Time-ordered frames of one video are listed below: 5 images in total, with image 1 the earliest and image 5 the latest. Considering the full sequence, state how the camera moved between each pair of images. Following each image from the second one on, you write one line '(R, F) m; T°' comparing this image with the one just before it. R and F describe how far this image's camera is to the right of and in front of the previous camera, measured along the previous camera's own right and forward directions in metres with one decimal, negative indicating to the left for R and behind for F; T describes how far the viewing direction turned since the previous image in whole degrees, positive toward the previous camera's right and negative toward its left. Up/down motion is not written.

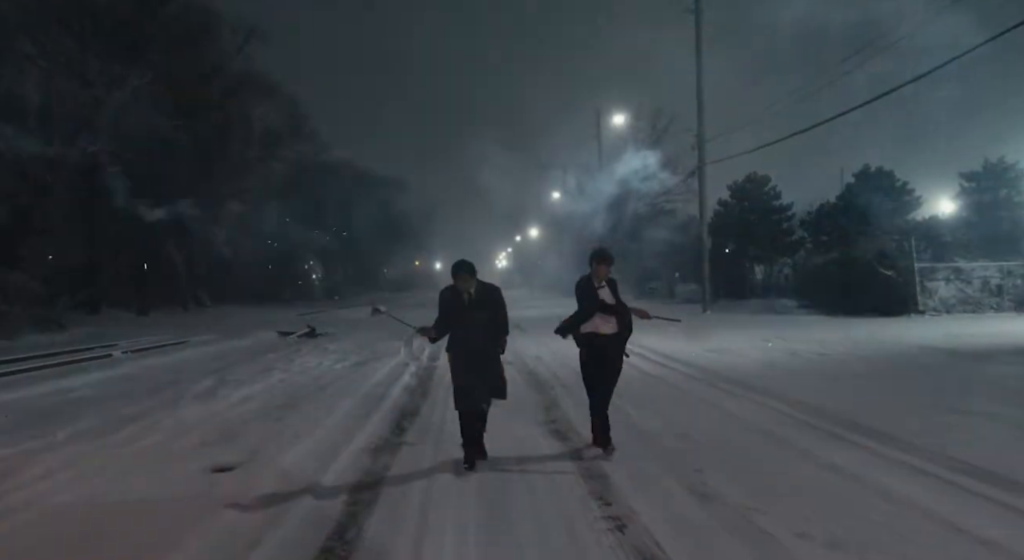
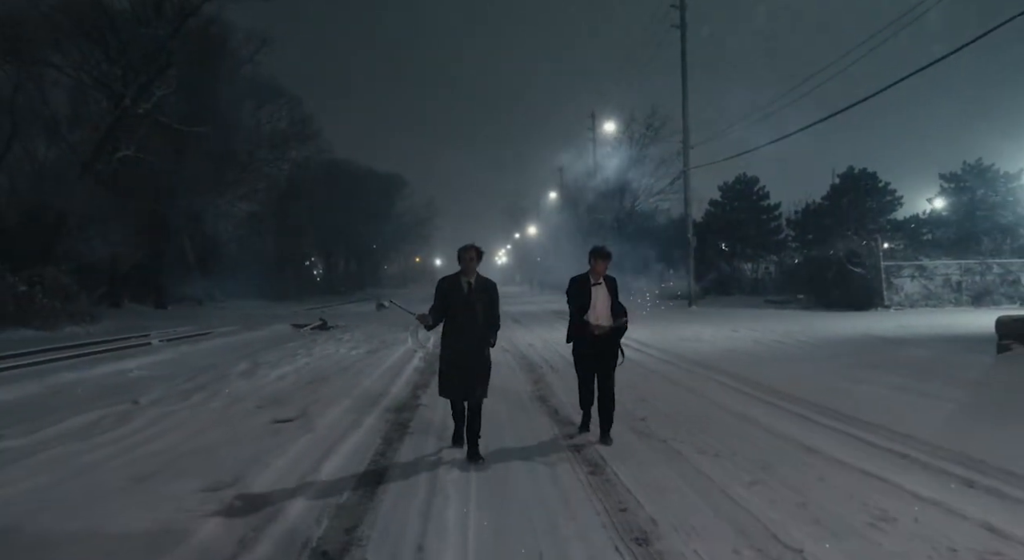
(+0.1, -1.8) m; 0°
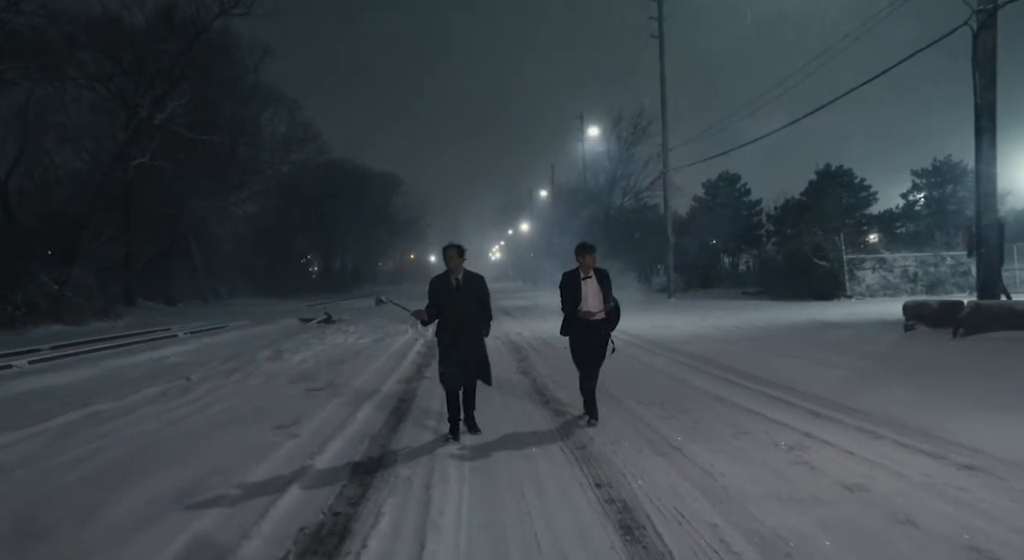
(+0.1, -1.9) m; 0°
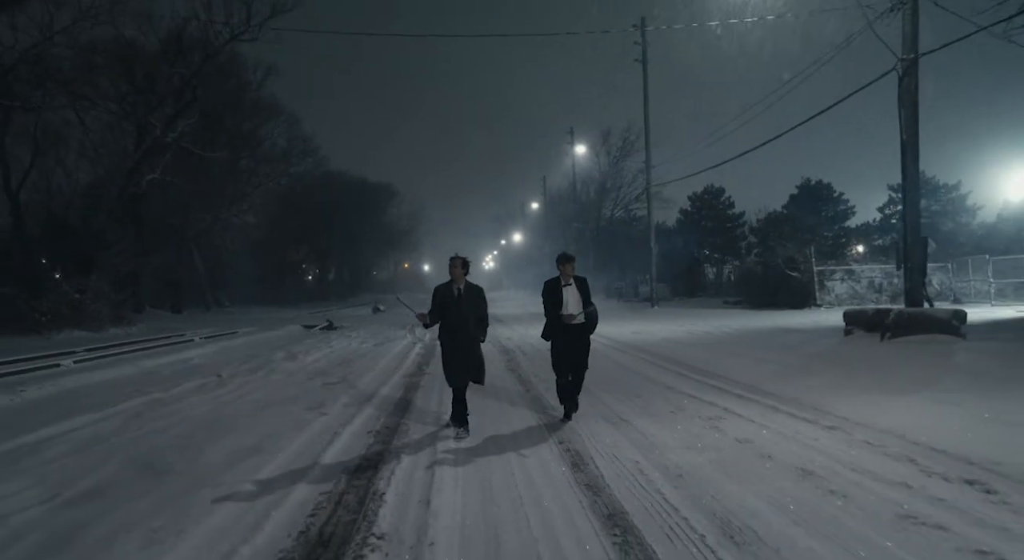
(+0.1, -1.7) m; +1°
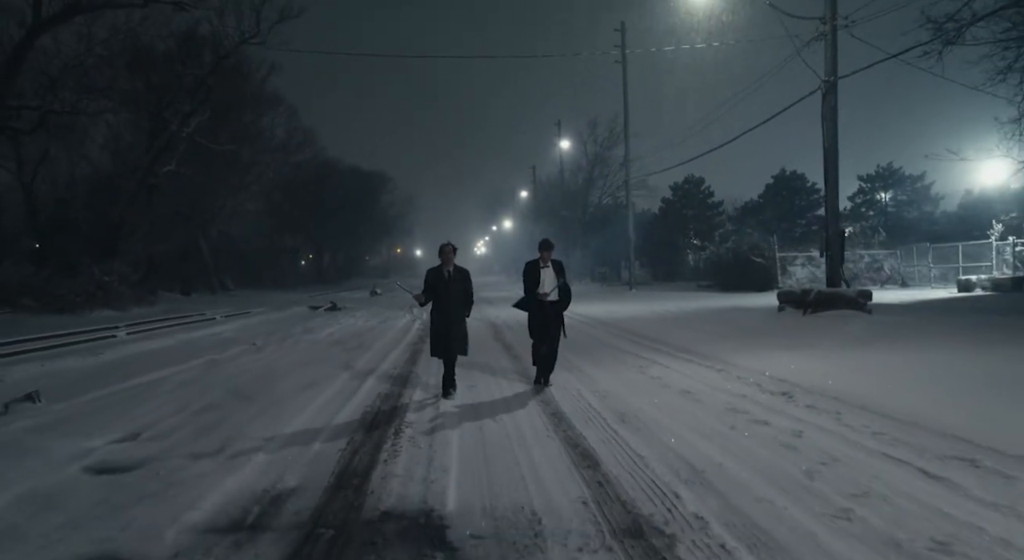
(+0.1, -2.5) m; +1°
